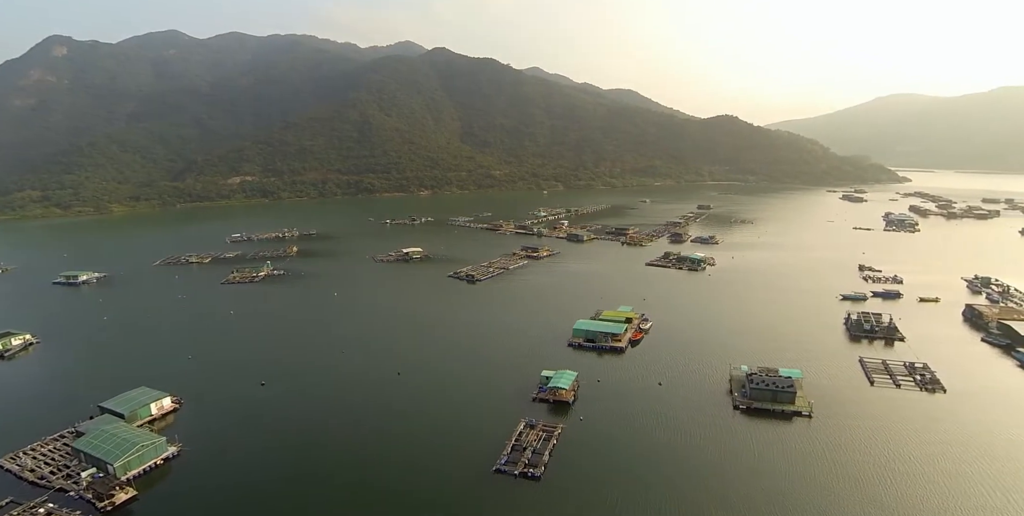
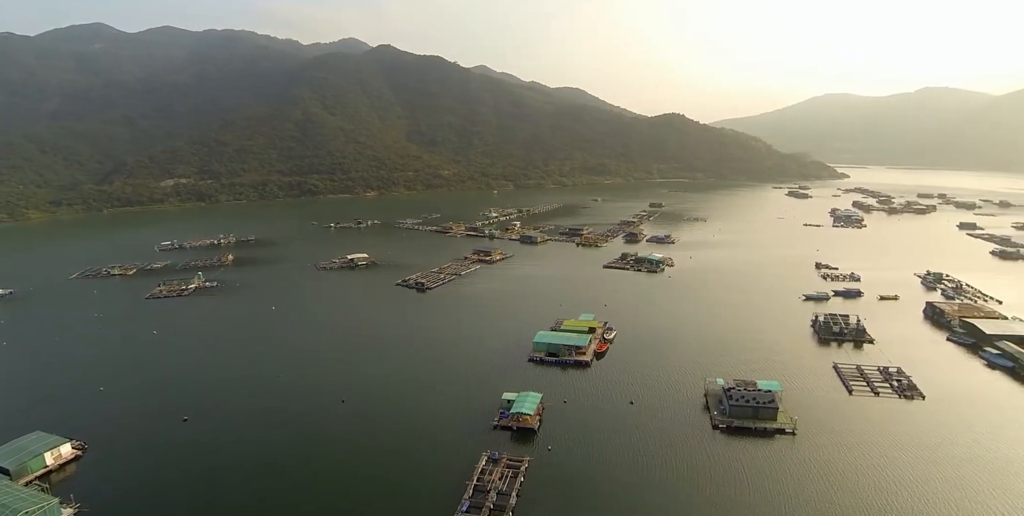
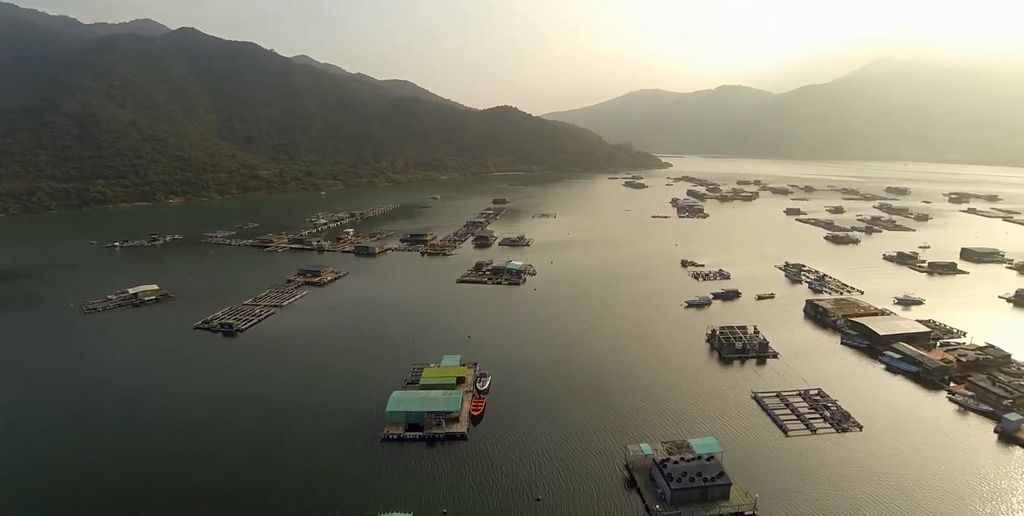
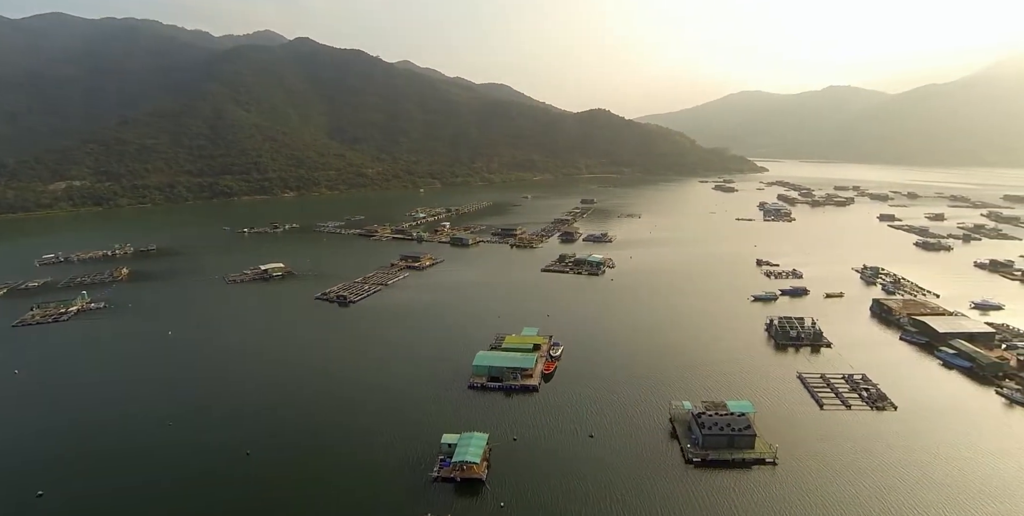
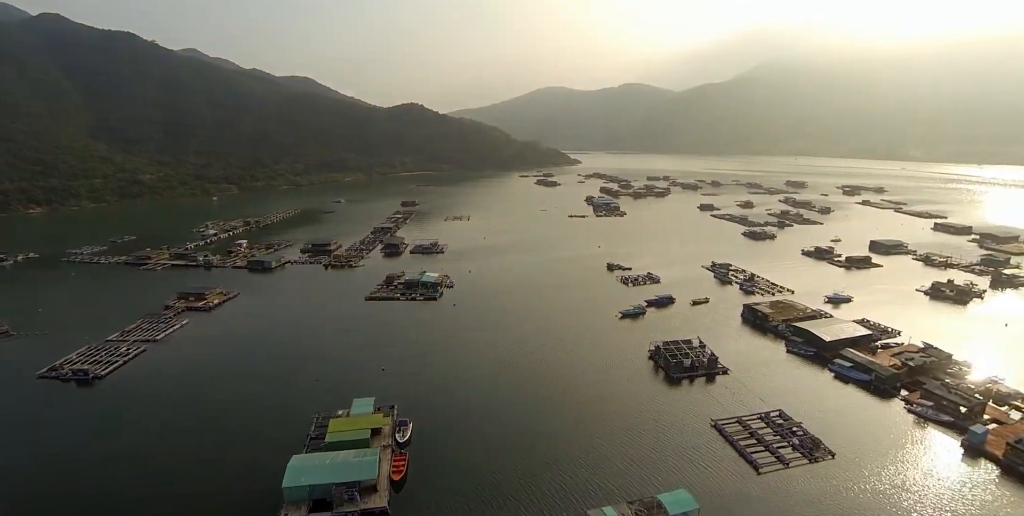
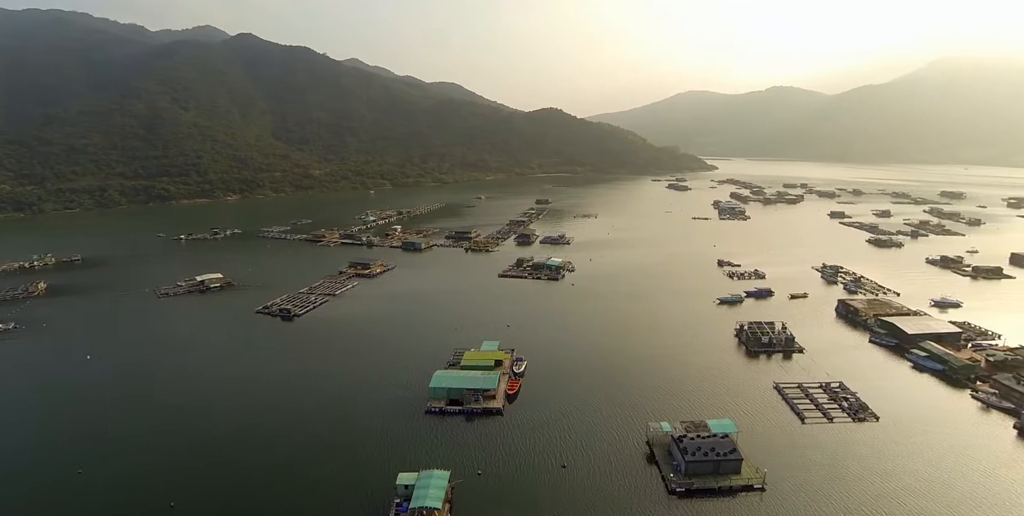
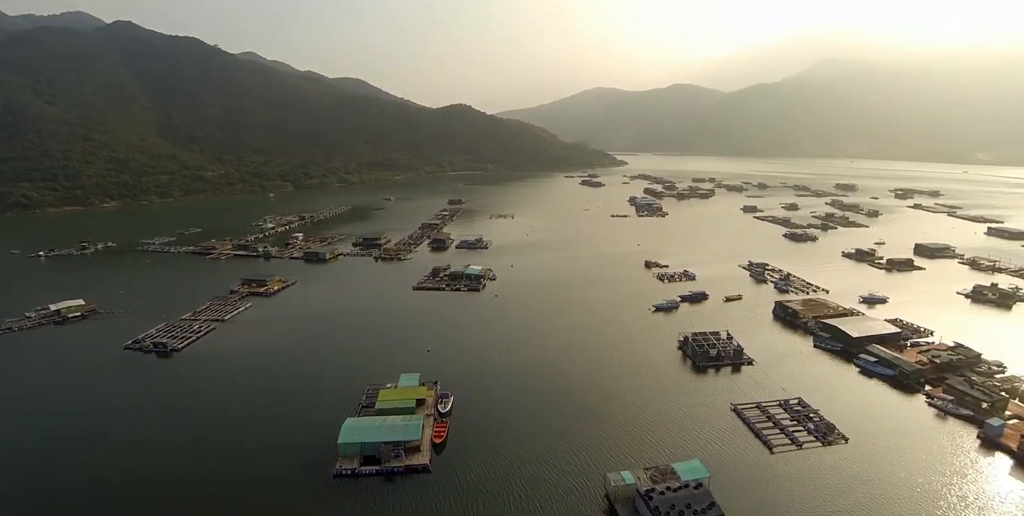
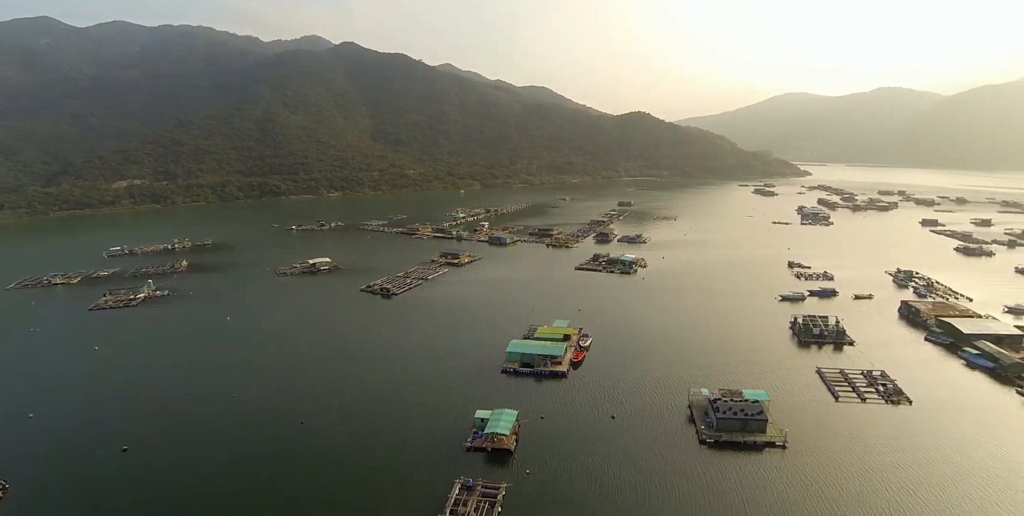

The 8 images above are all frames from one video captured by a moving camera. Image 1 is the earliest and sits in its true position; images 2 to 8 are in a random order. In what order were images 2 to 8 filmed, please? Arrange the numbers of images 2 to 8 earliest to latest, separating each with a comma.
2, 8, 4, 6, 3, 7, 5
